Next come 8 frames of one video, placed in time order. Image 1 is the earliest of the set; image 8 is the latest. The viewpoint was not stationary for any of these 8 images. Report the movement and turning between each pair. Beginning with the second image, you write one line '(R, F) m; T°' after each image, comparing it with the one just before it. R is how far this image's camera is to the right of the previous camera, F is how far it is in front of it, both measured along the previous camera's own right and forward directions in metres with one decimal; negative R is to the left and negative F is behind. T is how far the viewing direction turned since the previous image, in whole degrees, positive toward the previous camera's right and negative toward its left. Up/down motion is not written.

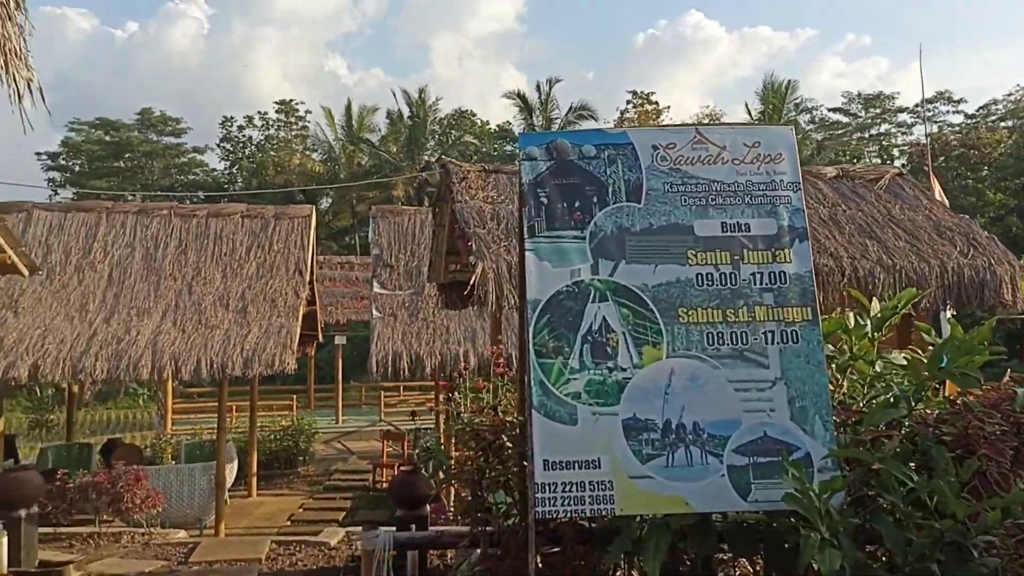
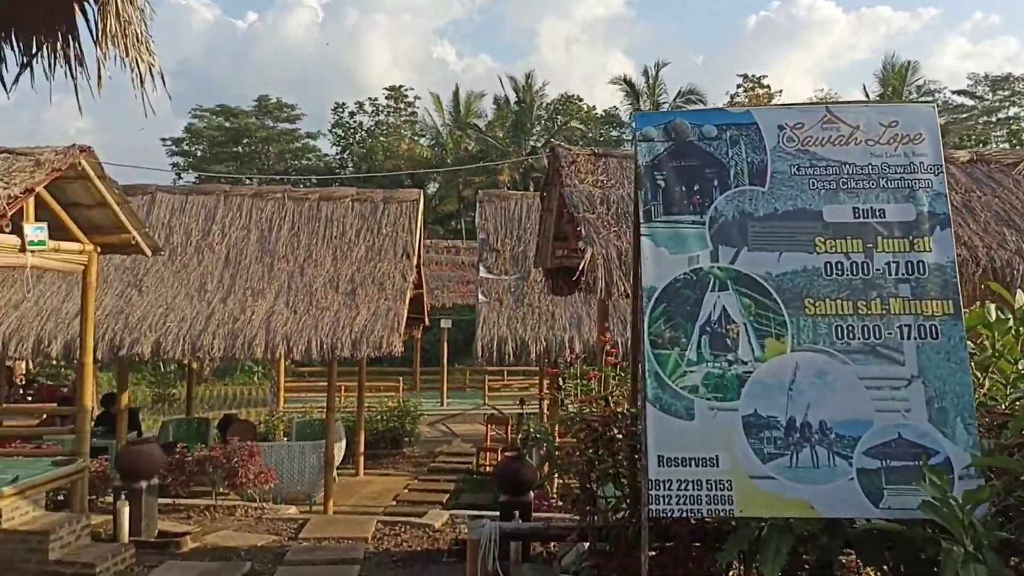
(0.0, +0.1) m; -6°
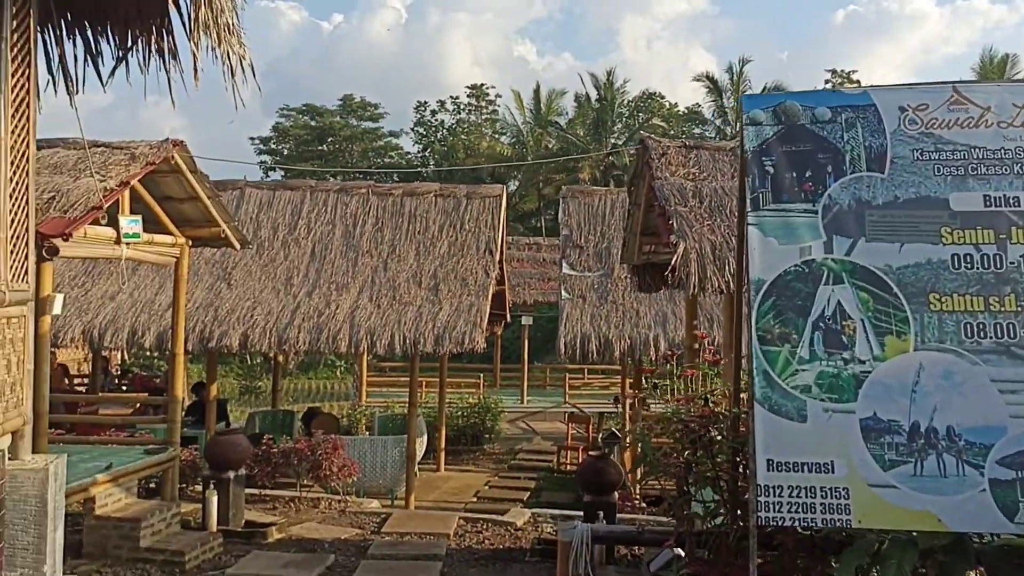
(-0.1, +0.1) m; -5°
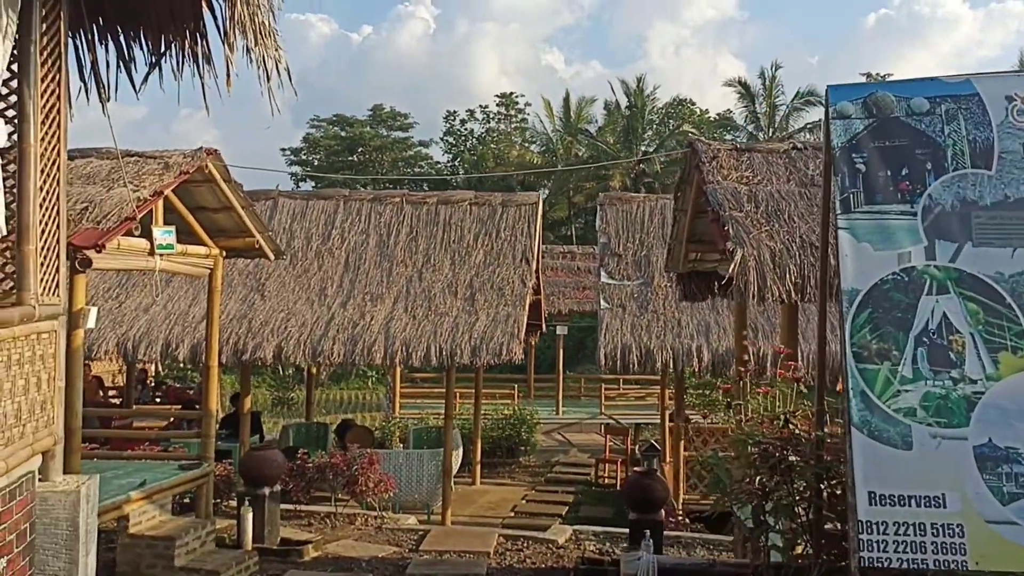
(-0.1, +0.2) m; -2°
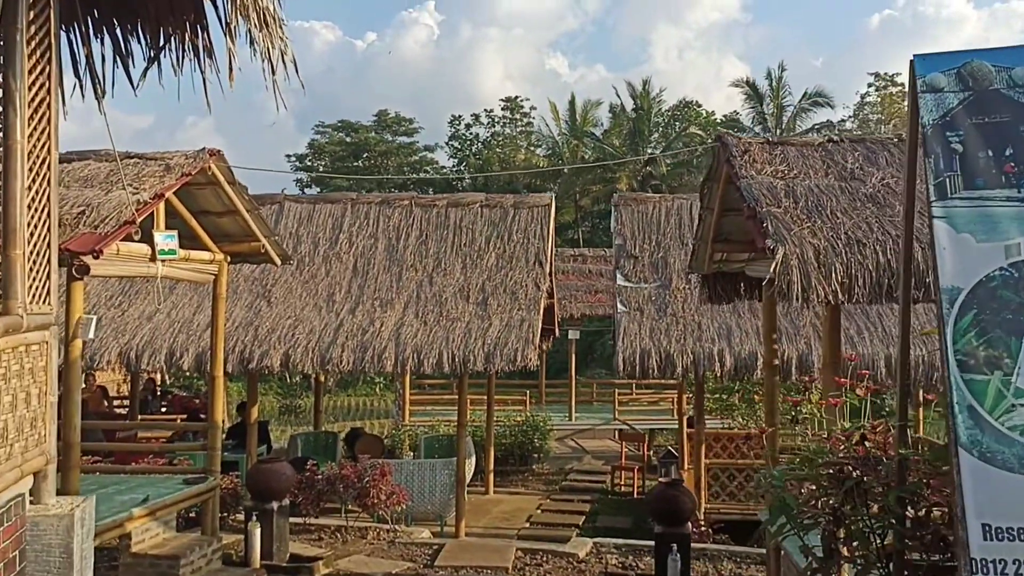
(-0.1, +0.3) m; 0°
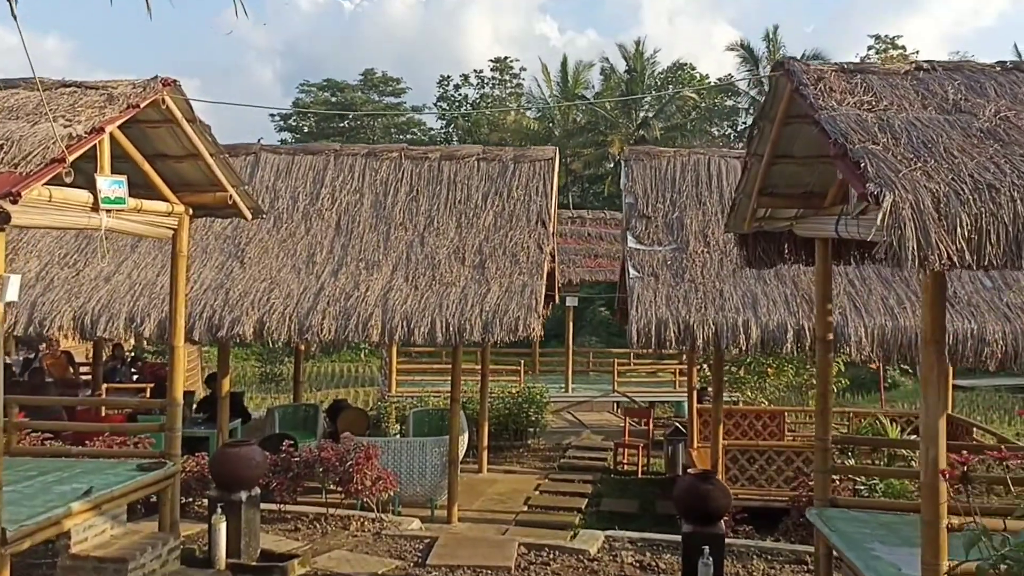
(-0.2, +1.1) m; +1°
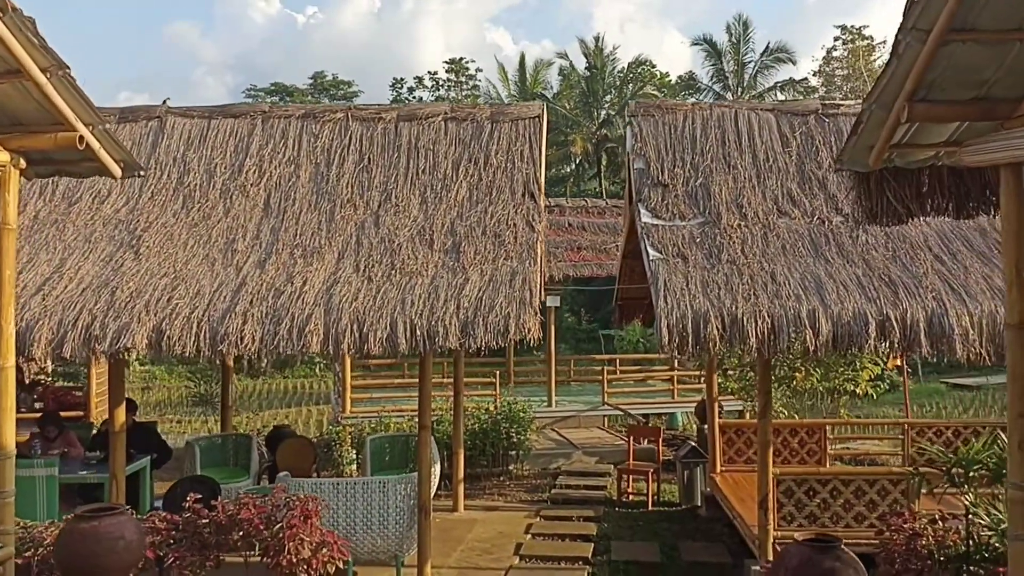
(-0.2, +2.3) m; +3°
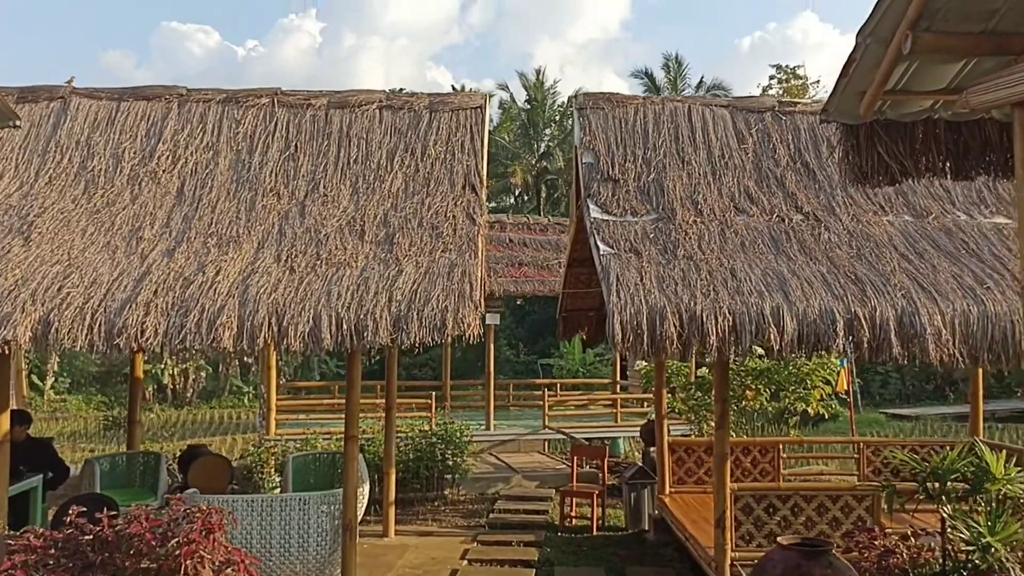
(0.0, +0.6) m; +4°
